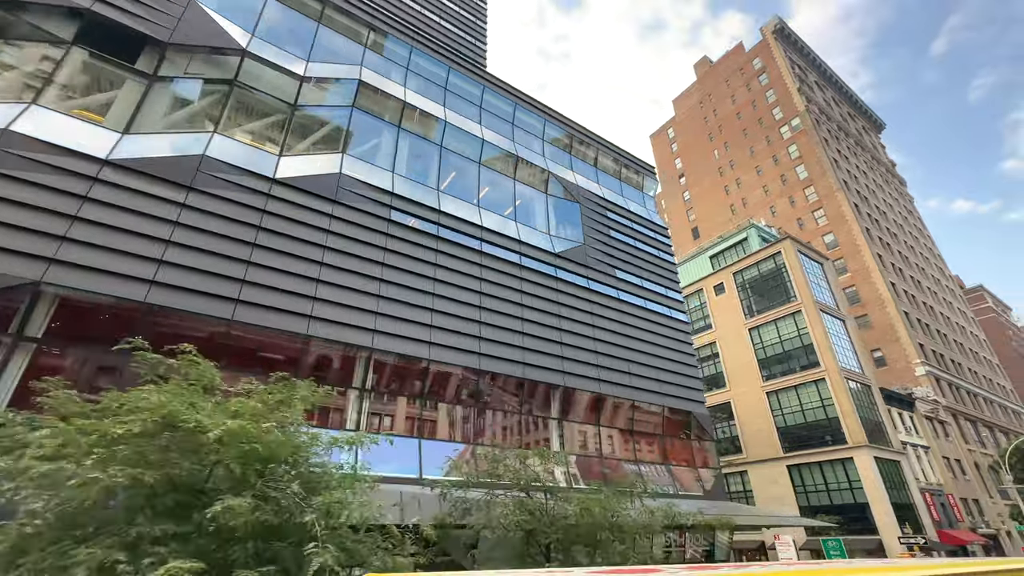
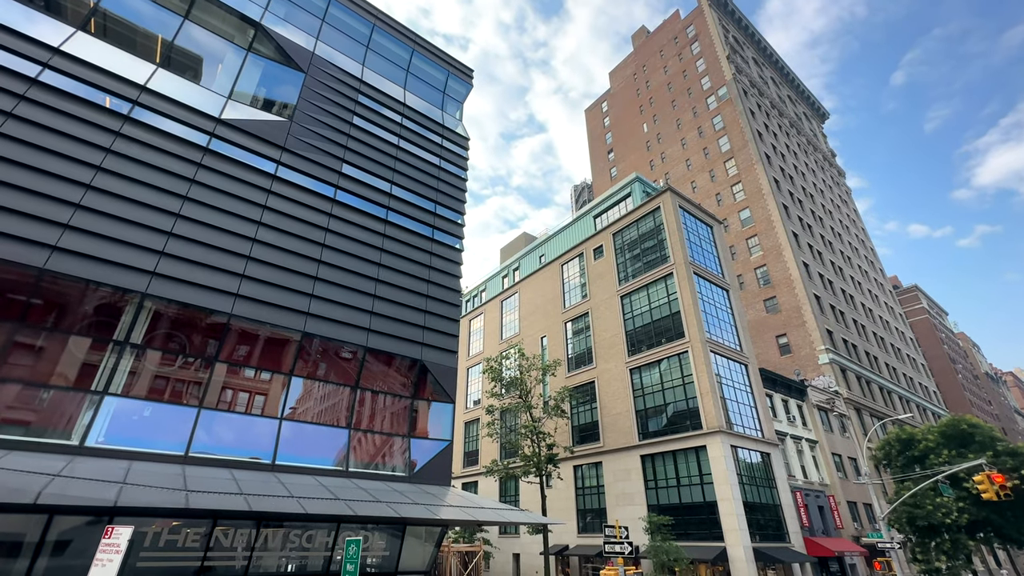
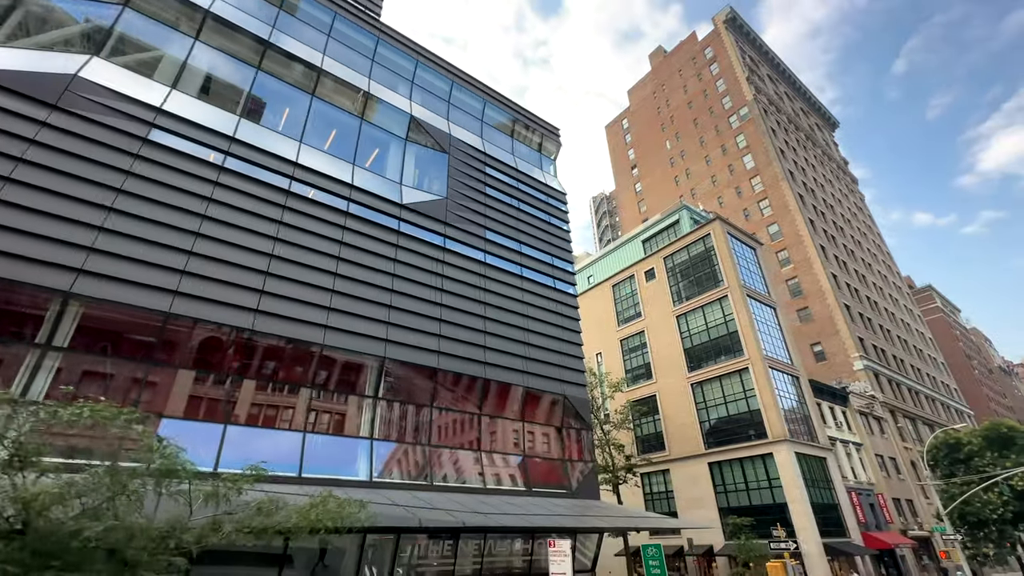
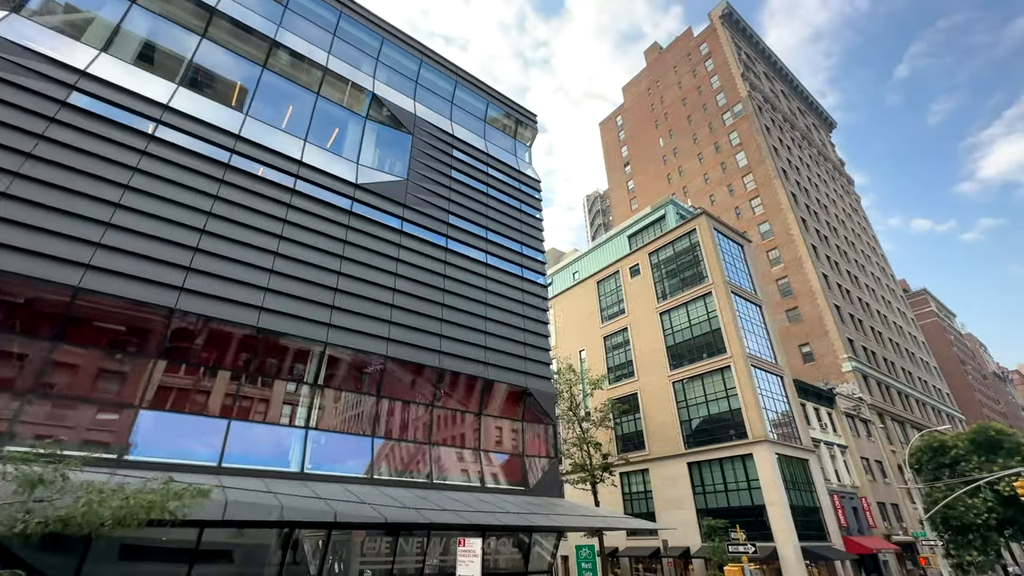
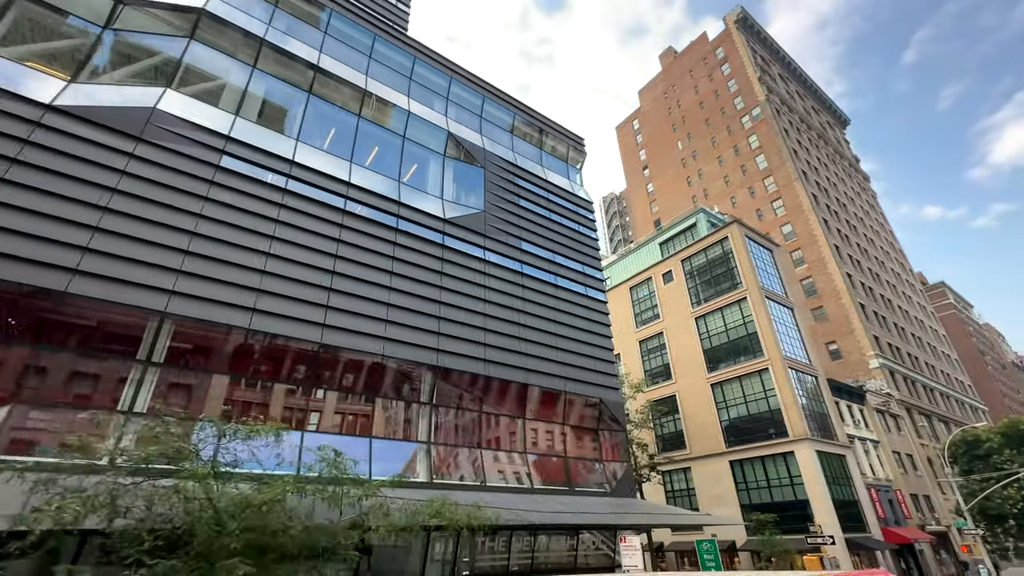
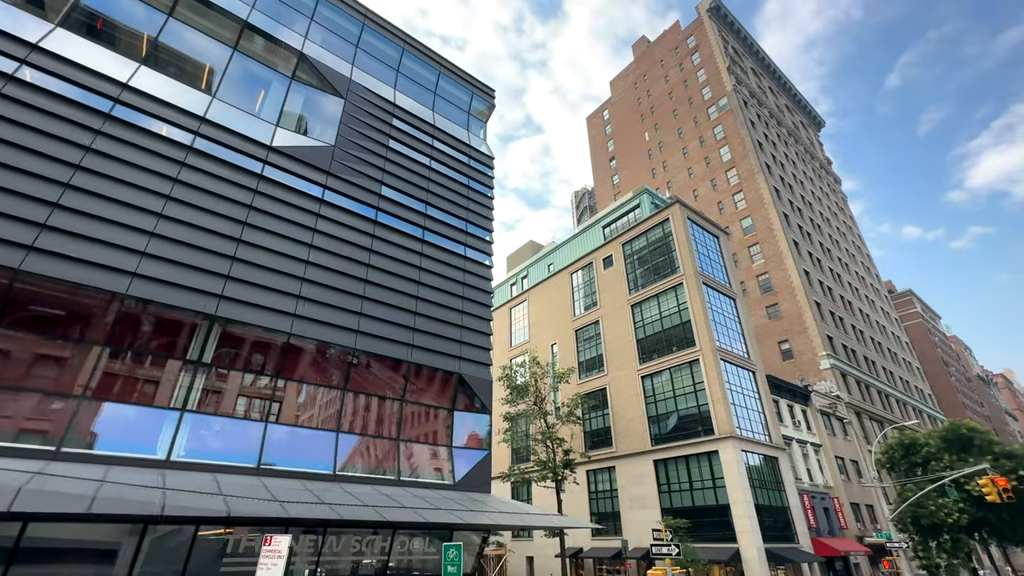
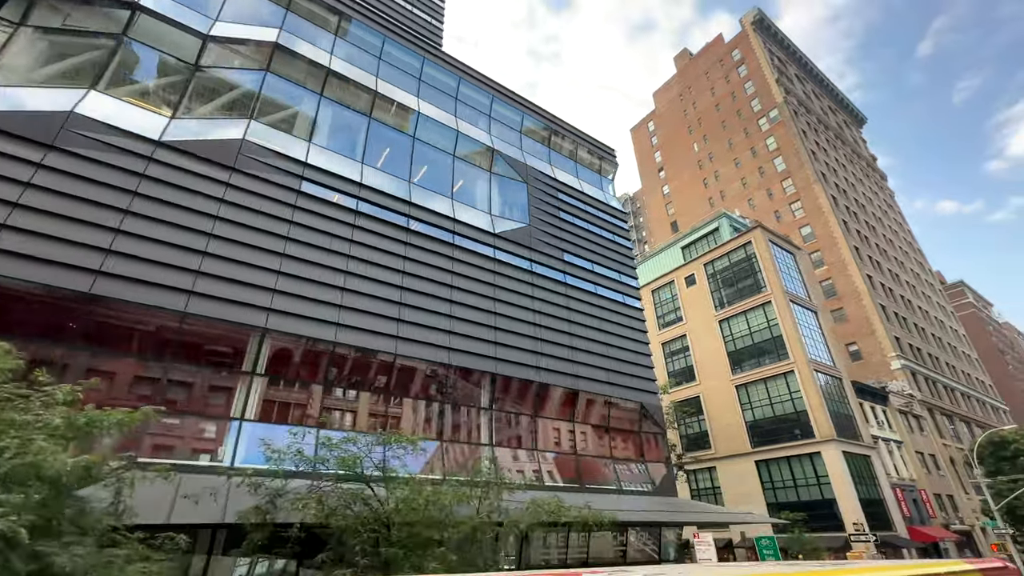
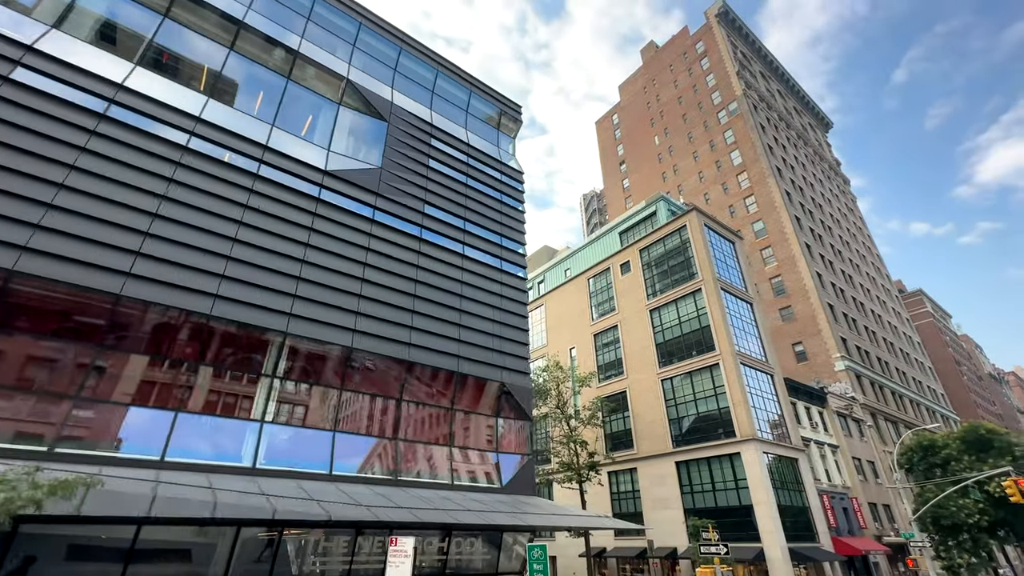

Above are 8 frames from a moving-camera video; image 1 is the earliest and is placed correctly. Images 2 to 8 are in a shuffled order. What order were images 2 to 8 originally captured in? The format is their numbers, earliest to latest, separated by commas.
7, 5, 3, 4, 8, 6, 2
